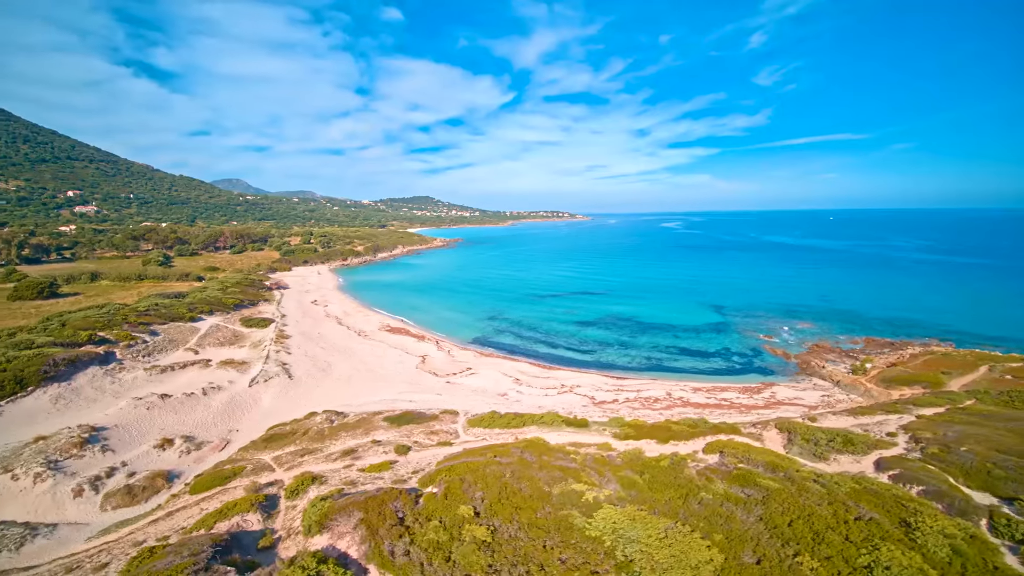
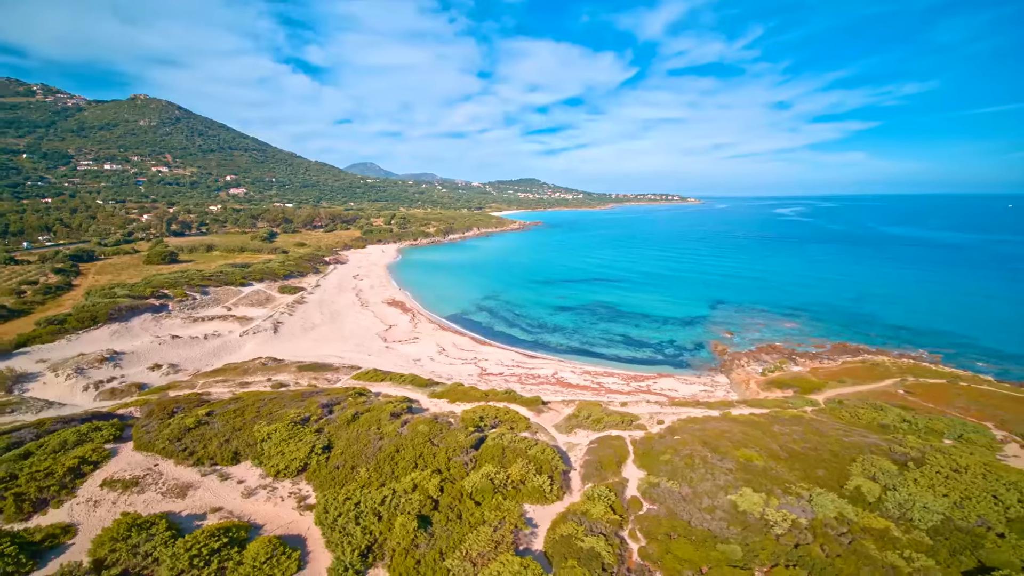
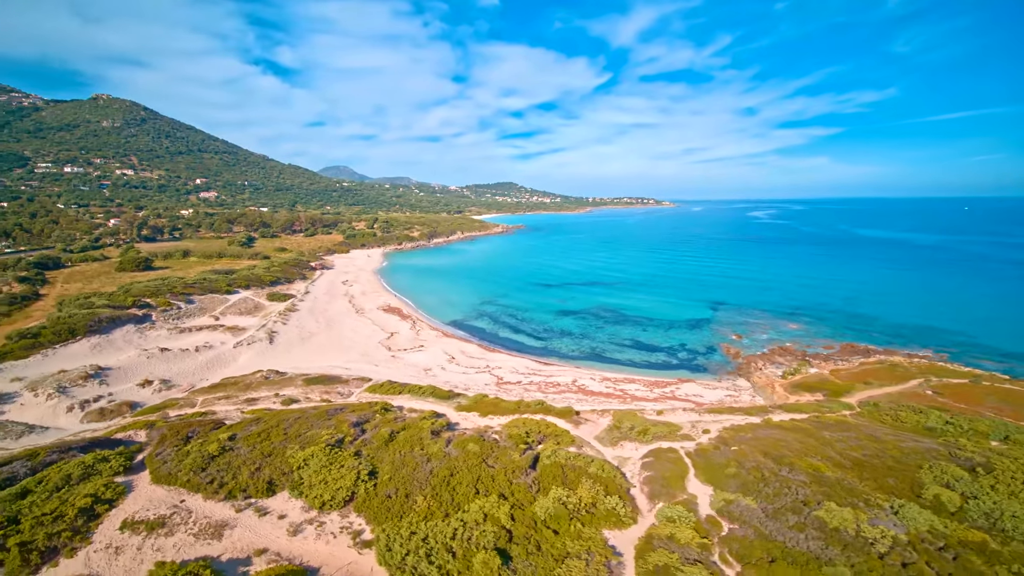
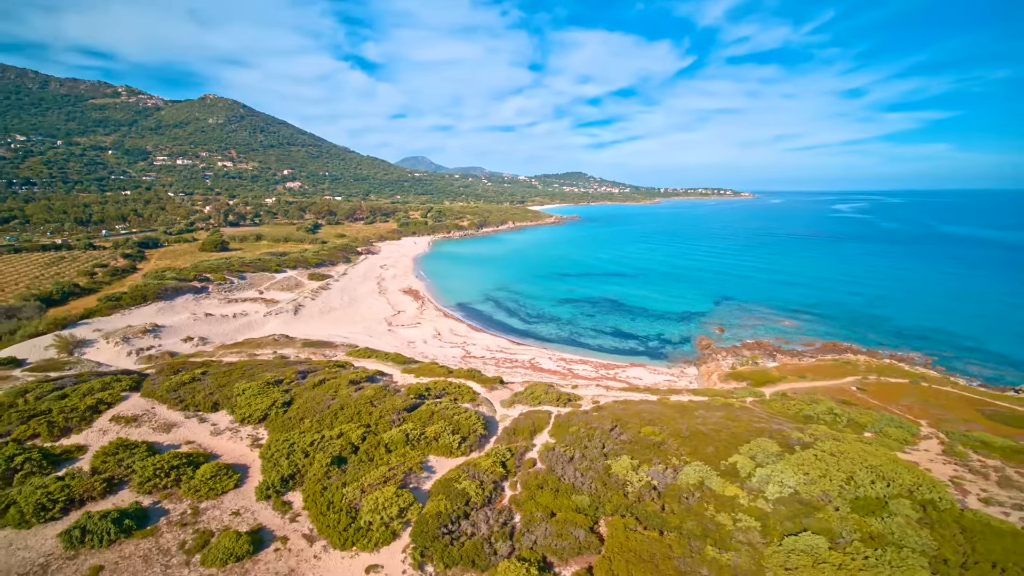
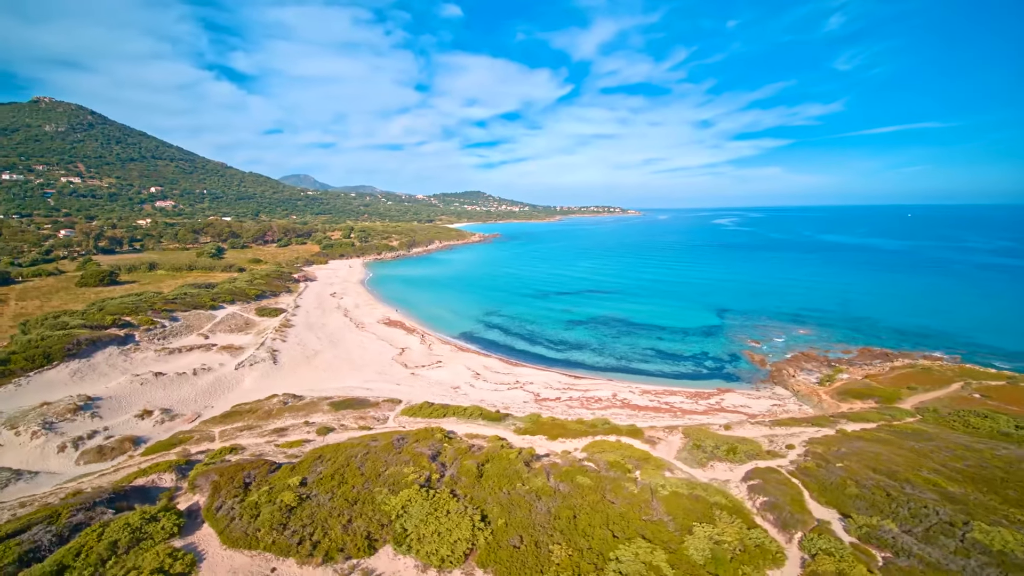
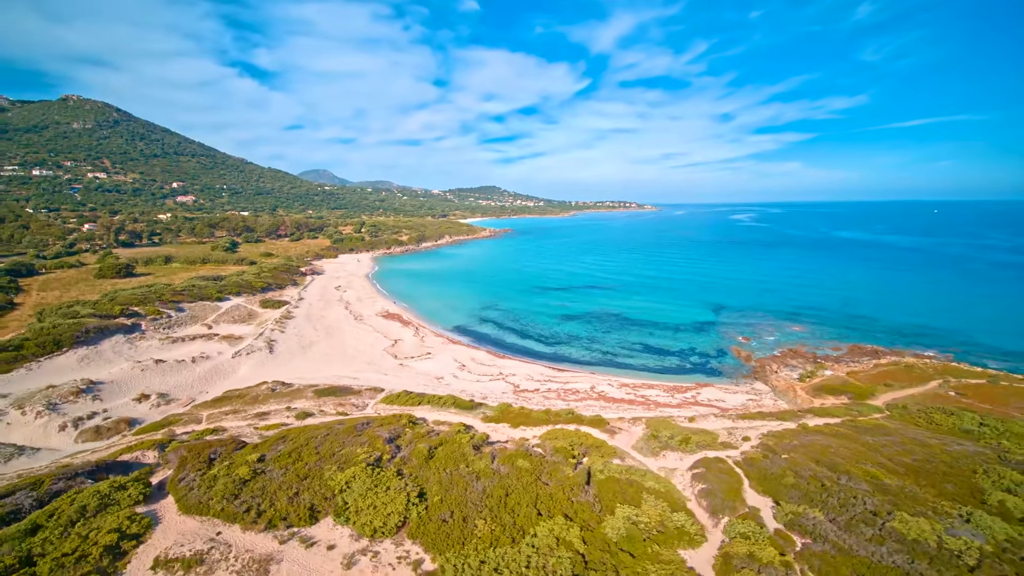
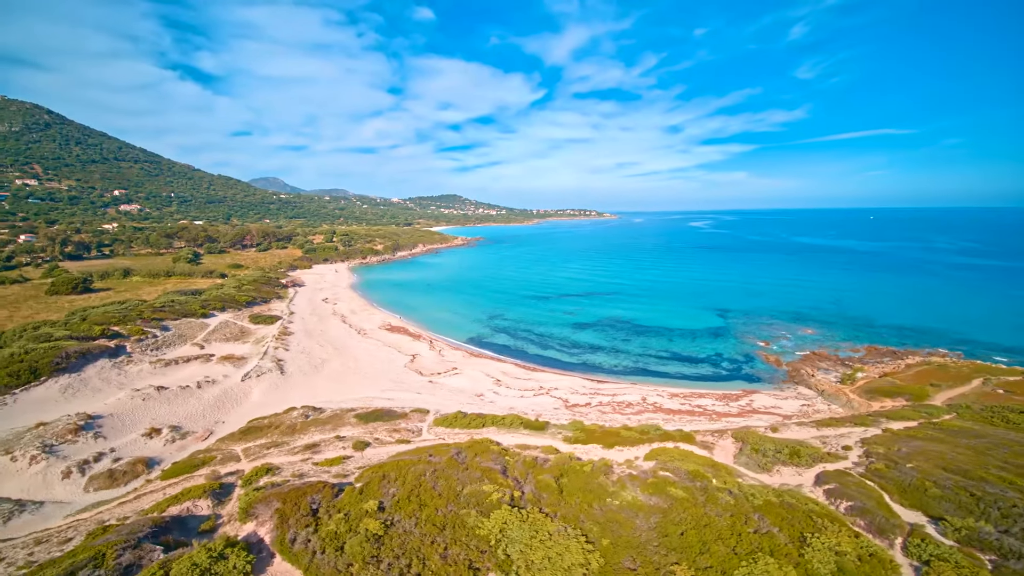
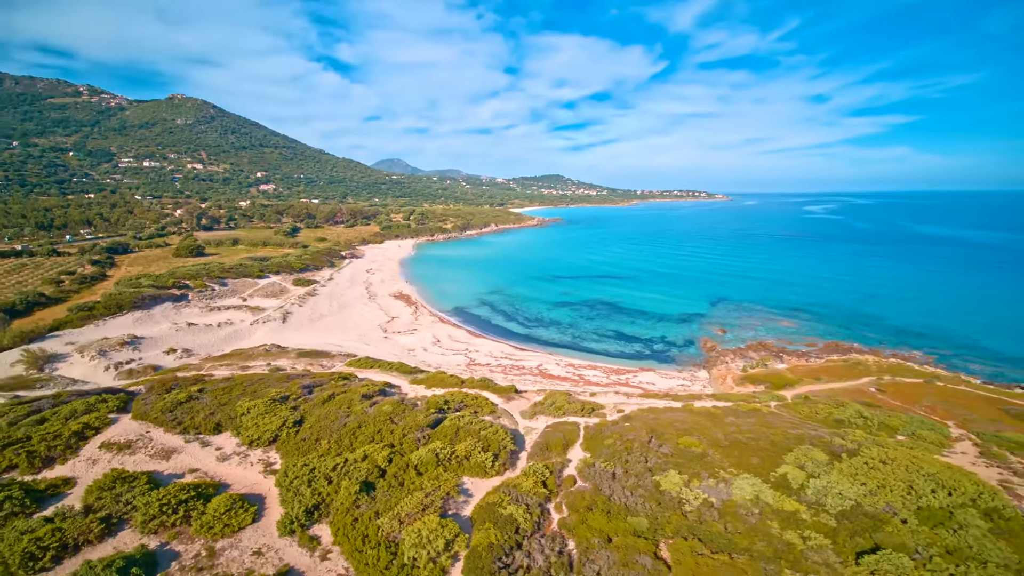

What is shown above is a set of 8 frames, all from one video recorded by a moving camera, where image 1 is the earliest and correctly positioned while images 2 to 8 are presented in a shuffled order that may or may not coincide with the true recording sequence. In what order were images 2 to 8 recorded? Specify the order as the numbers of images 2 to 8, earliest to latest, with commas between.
7, 5, 6, 3, 2, 8, 4
